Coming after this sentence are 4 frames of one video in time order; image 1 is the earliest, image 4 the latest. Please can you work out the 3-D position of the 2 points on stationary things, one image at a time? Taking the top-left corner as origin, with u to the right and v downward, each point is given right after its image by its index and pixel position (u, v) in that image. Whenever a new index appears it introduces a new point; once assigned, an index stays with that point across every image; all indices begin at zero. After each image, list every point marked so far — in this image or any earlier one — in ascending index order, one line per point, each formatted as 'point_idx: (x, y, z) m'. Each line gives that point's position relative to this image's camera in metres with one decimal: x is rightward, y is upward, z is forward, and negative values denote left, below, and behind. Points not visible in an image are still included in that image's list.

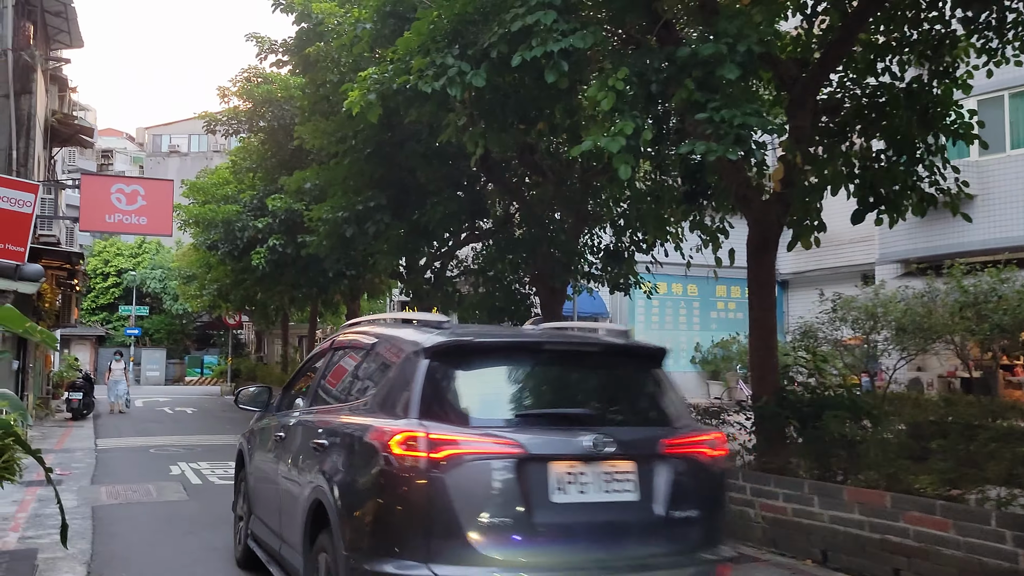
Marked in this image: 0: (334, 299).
0: (-3.6, -0.2, +18.8) m
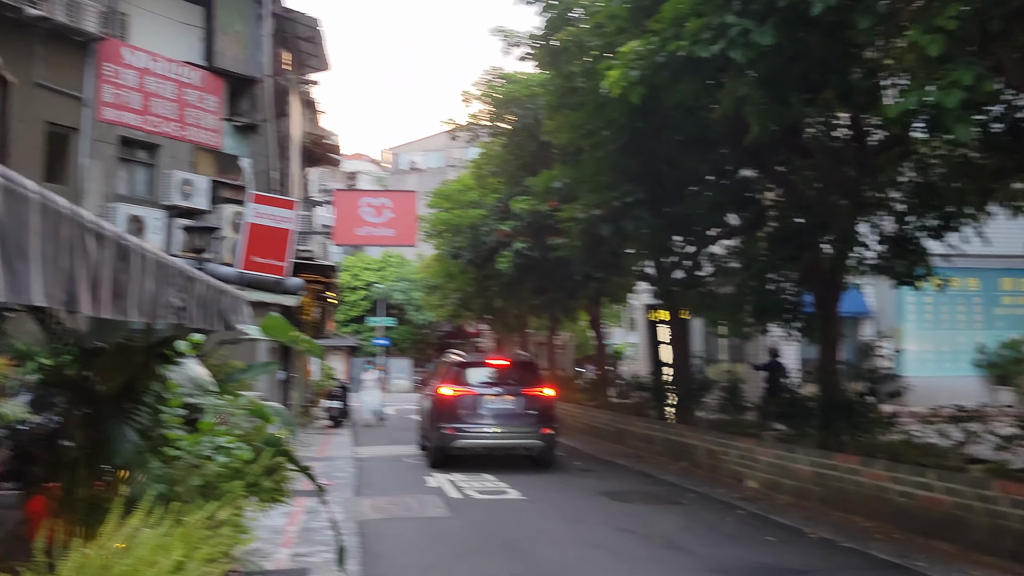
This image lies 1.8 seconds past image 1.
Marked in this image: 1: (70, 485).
0: (+1.3, -0.3, +18.2) m
1: (-2.1, -0.9, +4.3) m
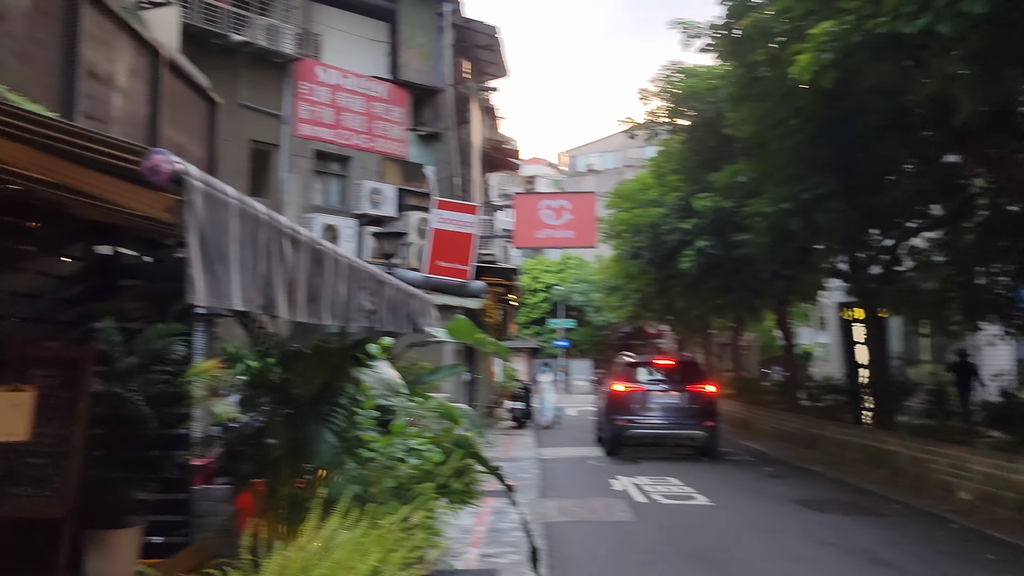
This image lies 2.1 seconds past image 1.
0: (+4.7, -0.3, +17.5) m
1: (-1.2, -1.0, +4.5) m
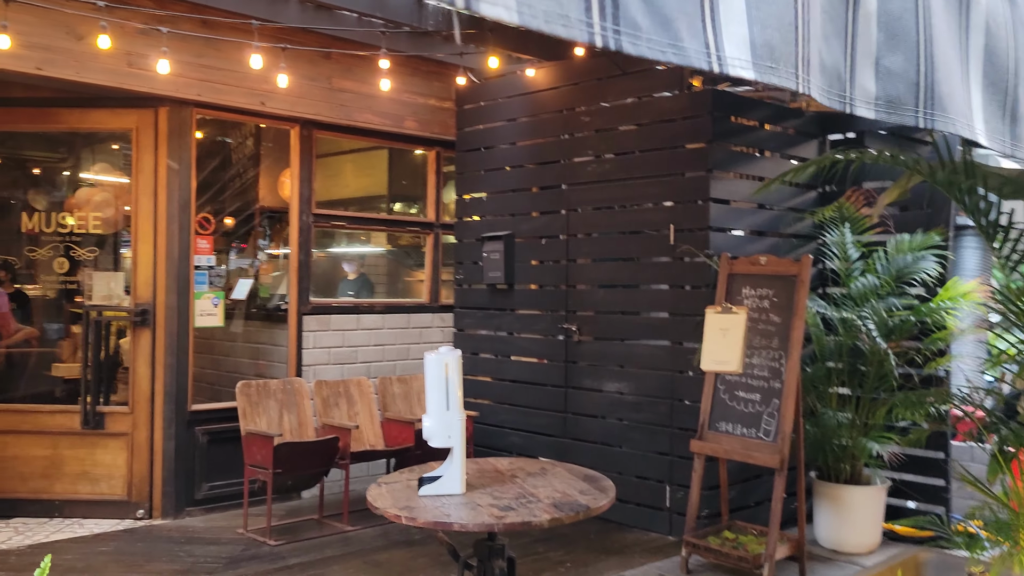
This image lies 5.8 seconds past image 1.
0: (+15.2, +1.0, +7.5) m
1: (+1.8, -0.6, +3.0) m
